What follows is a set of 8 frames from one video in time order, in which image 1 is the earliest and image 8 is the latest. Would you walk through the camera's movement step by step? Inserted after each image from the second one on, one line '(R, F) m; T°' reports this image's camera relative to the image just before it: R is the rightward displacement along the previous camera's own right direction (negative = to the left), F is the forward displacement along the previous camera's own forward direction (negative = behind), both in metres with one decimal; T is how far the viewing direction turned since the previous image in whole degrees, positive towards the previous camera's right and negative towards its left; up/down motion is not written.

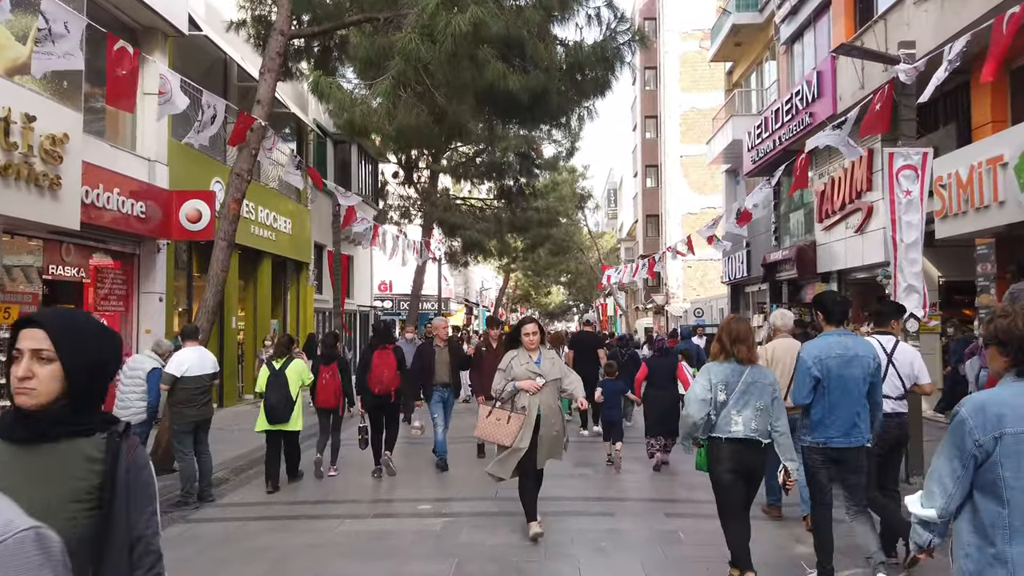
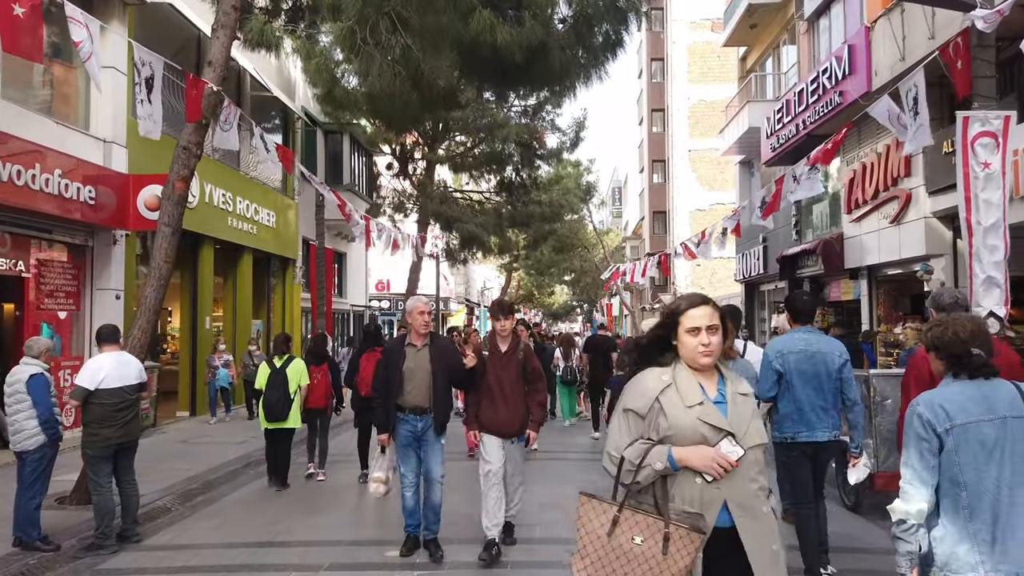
(+0.1, +1.4) m; 0°
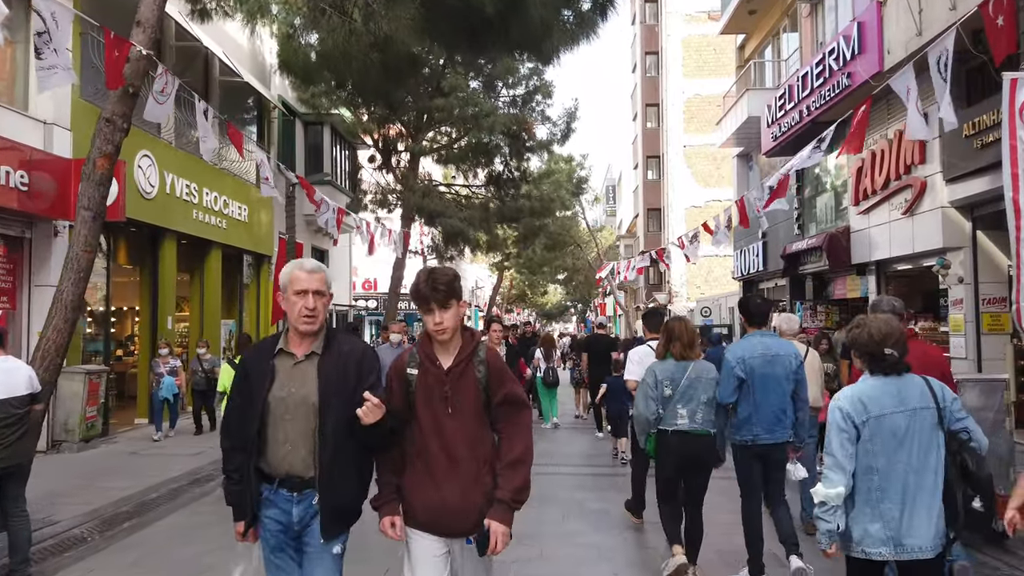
(+0.2, +1.0) m; 0°
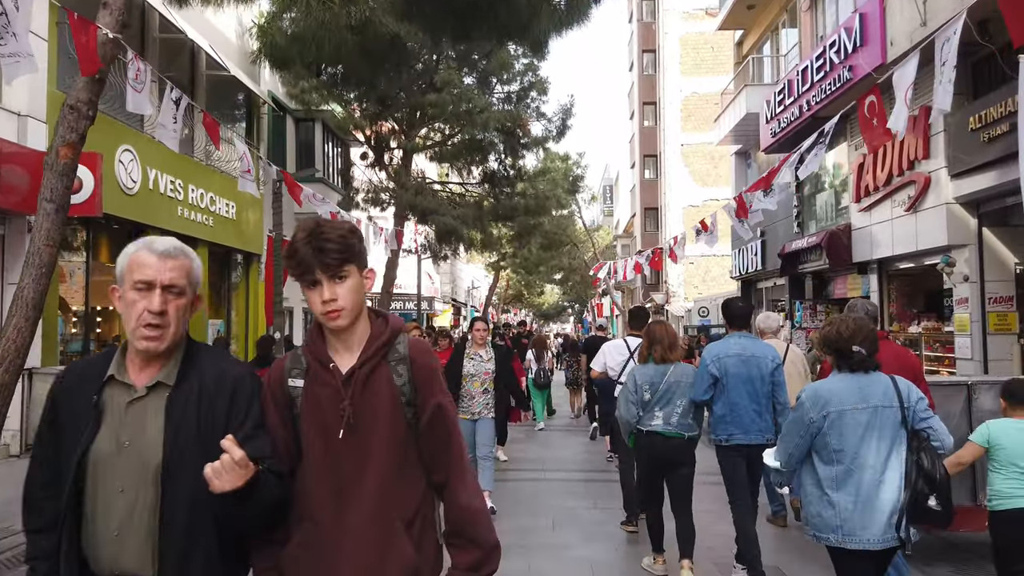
(+0.1, +0.4) m; 0°
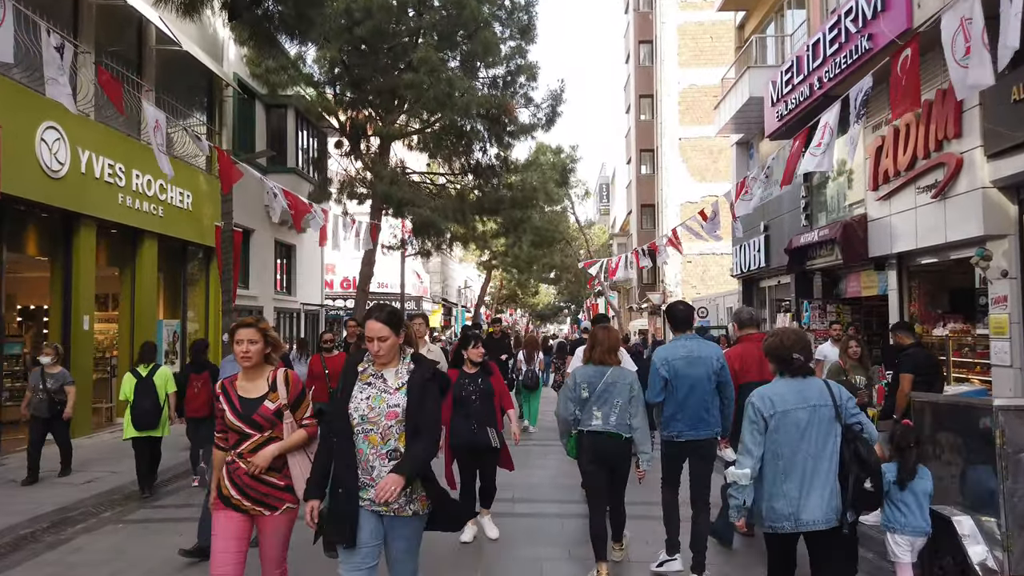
(+0.3, +1.5) m; 0°
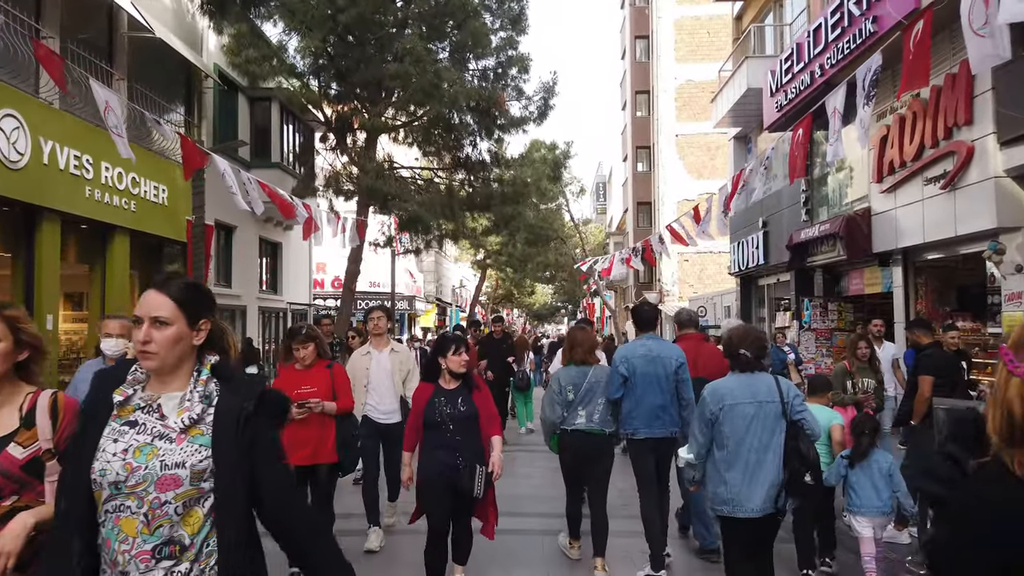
(+0.2, +0.6) m; 0°
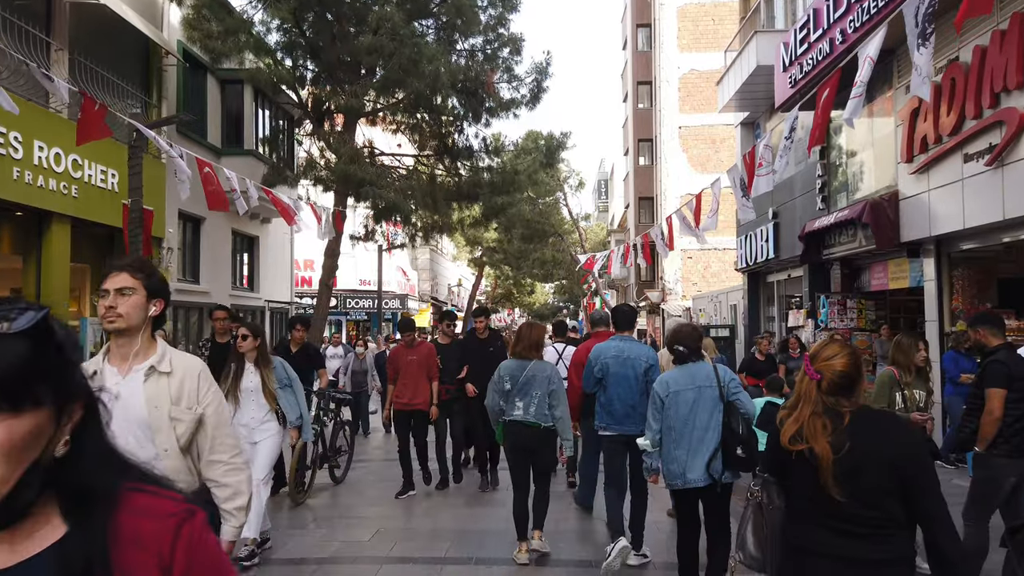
(+0.3, +1.4) m; 0°
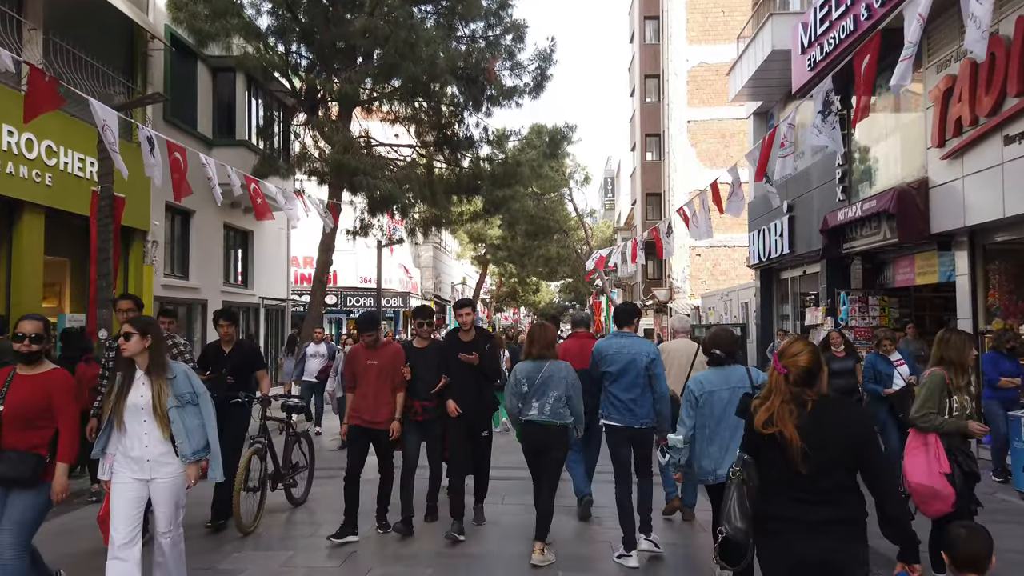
(+0.1, +0.8) m; 0°
